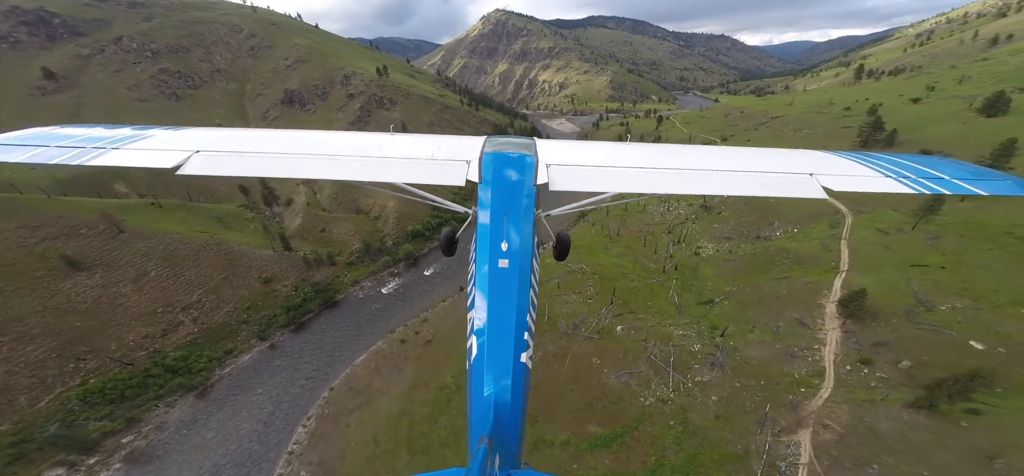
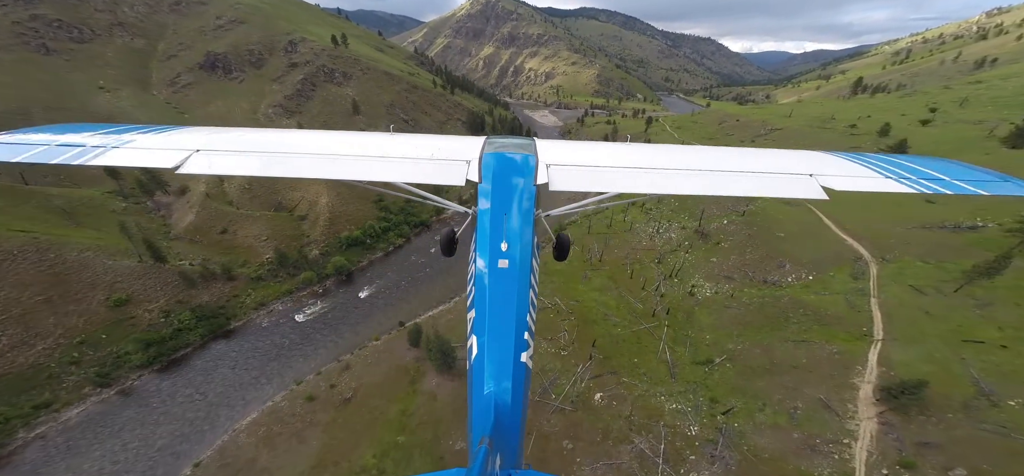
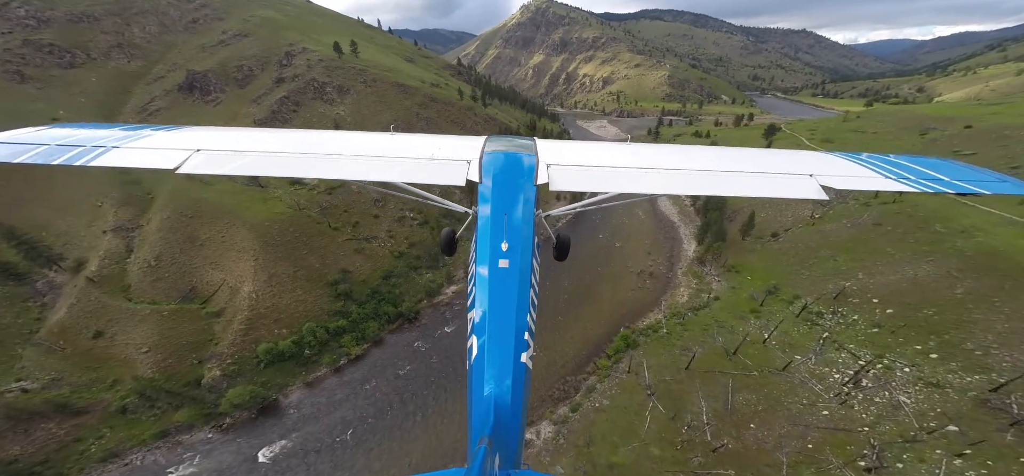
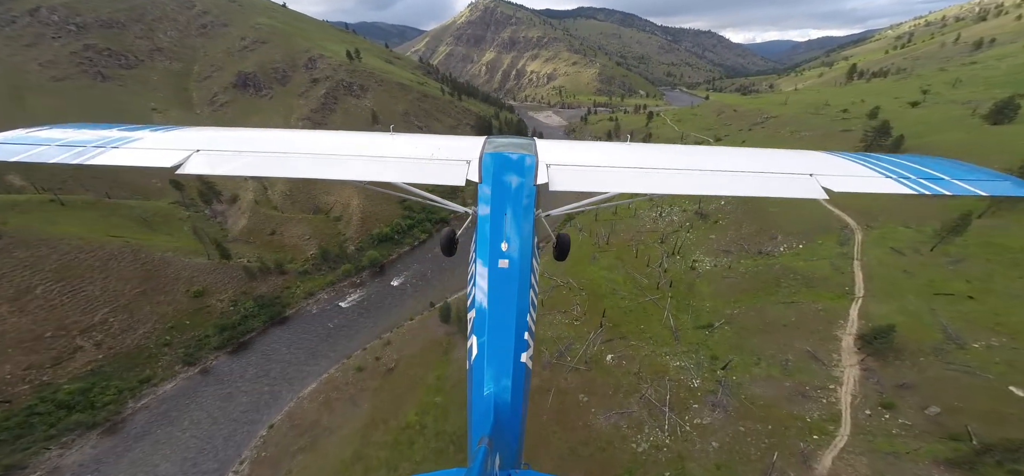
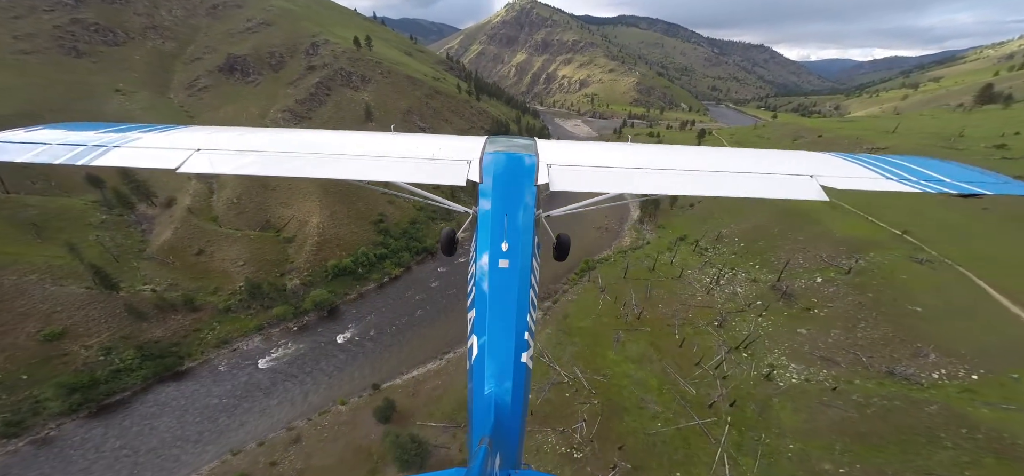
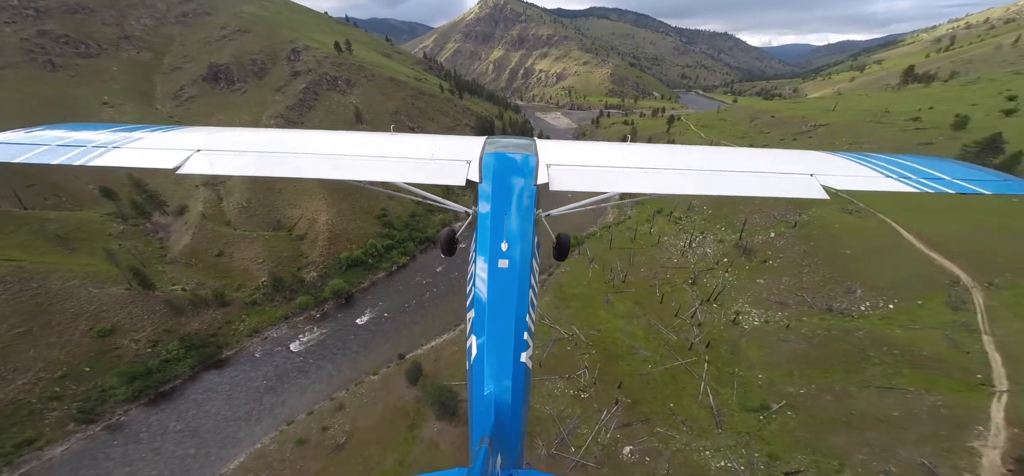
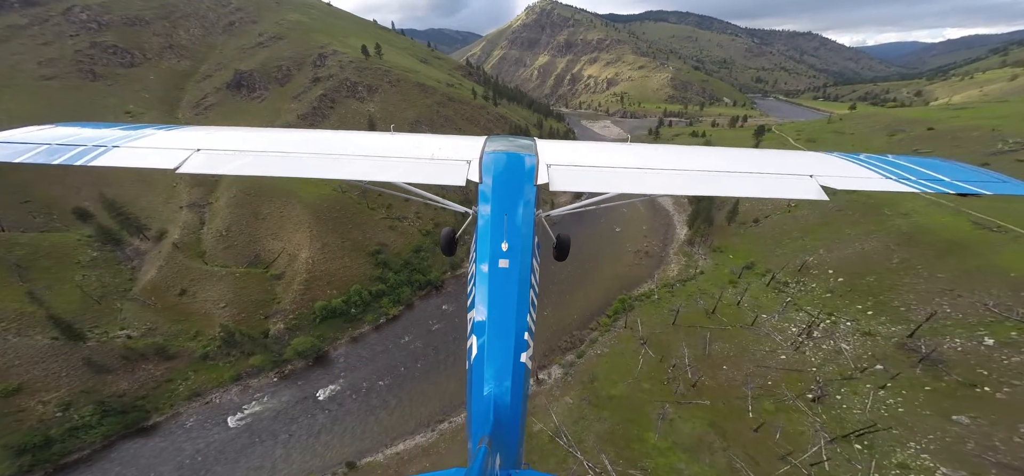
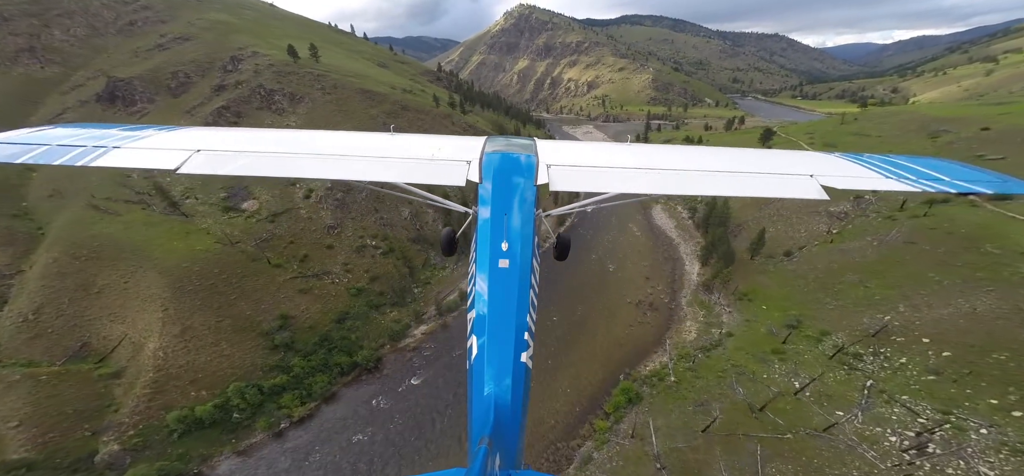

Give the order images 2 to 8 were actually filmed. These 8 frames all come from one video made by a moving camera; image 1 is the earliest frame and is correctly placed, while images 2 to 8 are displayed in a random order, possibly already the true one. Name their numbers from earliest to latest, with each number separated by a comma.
4, 2, 6, 5, 7, 3, 8
